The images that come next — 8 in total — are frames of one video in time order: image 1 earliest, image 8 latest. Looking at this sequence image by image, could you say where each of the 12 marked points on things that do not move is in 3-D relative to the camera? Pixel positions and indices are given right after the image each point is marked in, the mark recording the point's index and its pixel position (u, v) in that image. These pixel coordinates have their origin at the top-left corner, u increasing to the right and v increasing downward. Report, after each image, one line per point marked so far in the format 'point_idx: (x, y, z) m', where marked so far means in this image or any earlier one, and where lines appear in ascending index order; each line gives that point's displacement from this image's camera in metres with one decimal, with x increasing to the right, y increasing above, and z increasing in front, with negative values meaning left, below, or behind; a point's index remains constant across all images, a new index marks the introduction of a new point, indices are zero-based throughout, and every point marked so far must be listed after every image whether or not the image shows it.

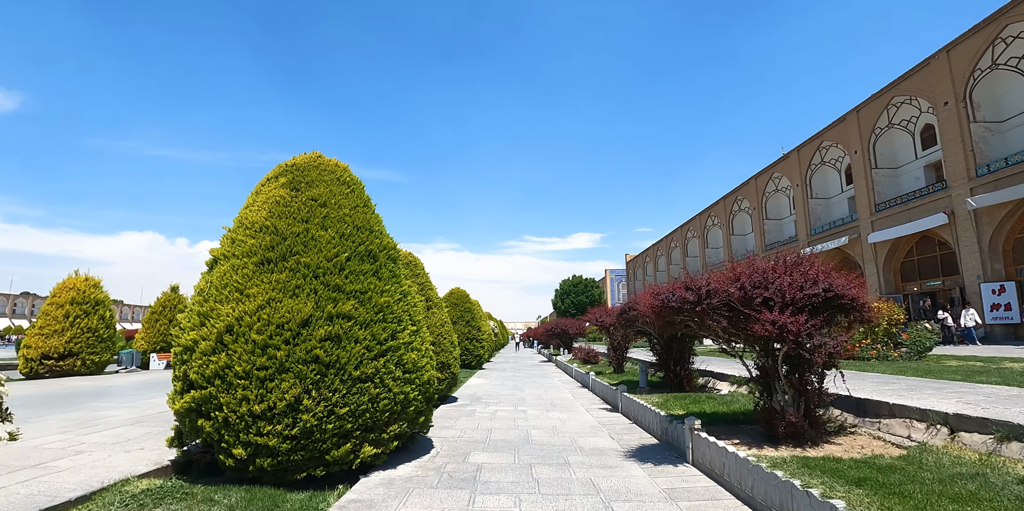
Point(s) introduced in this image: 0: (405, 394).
0: (-1.2, -1.5, +5.4) m
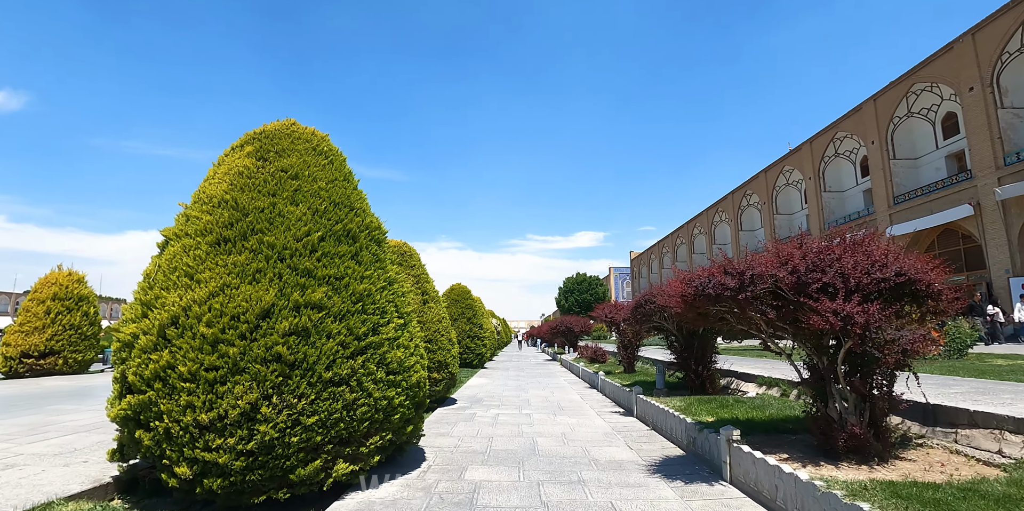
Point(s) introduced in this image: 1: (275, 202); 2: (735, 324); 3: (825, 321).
0: (-1.1, -1.3, +4.6) m
1: (-2.3, +0.5, +4.8) m
2: (+2.2, -0.7, +4.9) m
3: (+2.5, -0.5, +4.0) m
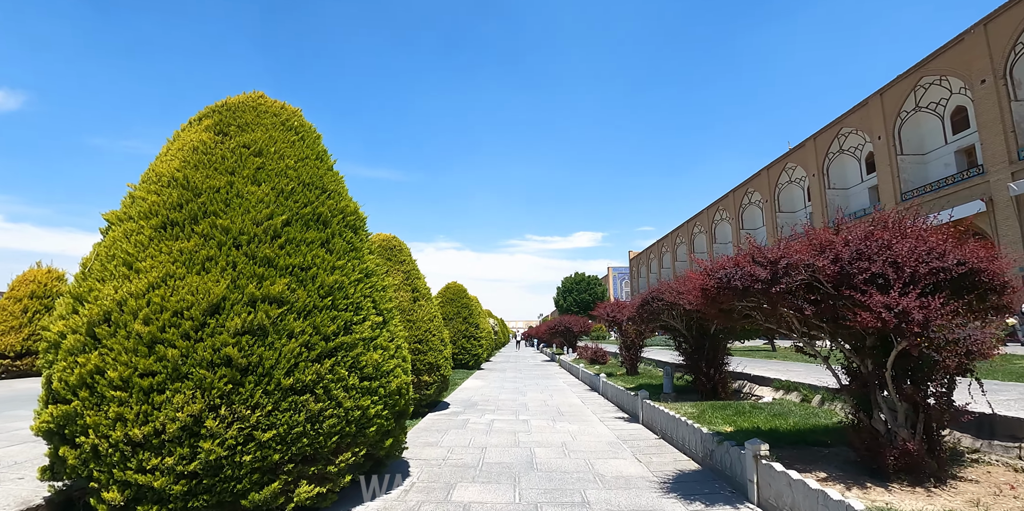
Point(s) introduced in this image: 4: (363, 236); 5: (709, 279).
0: (-1.2, -1.2, +3.9) m
1: (-2.3, +0.6, +4.1) m
2: (+2.2, -0.6, +4.3) m
3: (+2.5, -0.4, +3.3) m
4: (-1.4, +0.2, +4.7) m
5: (+1.6, -0.2, +4.1) m
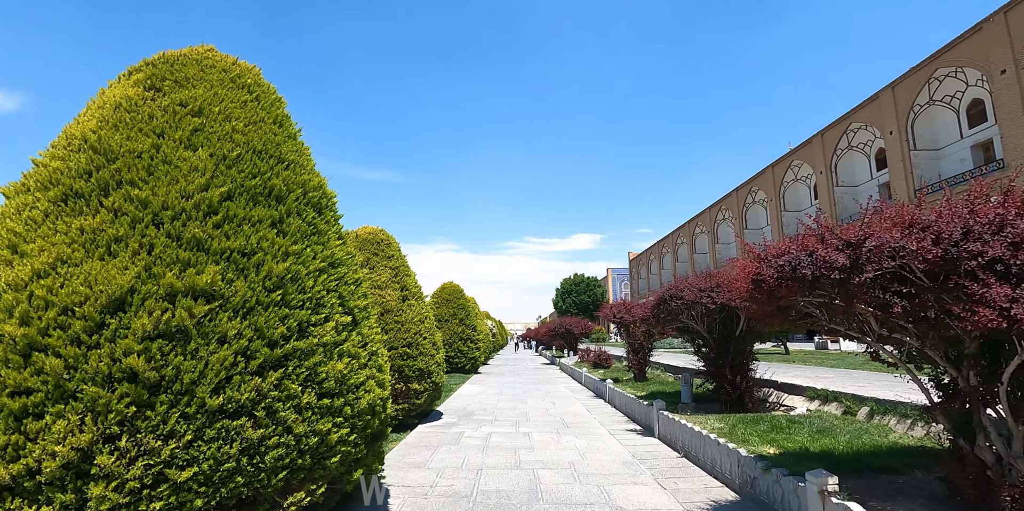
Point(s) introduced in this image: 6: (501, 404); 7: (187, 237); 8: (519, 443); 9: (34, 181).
0: (-1.2, -1.1, +3.1) m
1: (-2.3, +0.7, +3.3) m
2: (+2.2, -0.5, +3.4) m
3: (+2.5, -0.3, +2.5) m
4: (-1.4, +0.3, +3.8) m
5: (+1.7, -0.1, +3.2) m
6: (-0.2, -2.9, +9.8) m
7: (-1.9, +0.1, +2.9) m
8: (+0.1, -2.5, +6.5) m
9: (-3.0, +0.4, +3.1) m
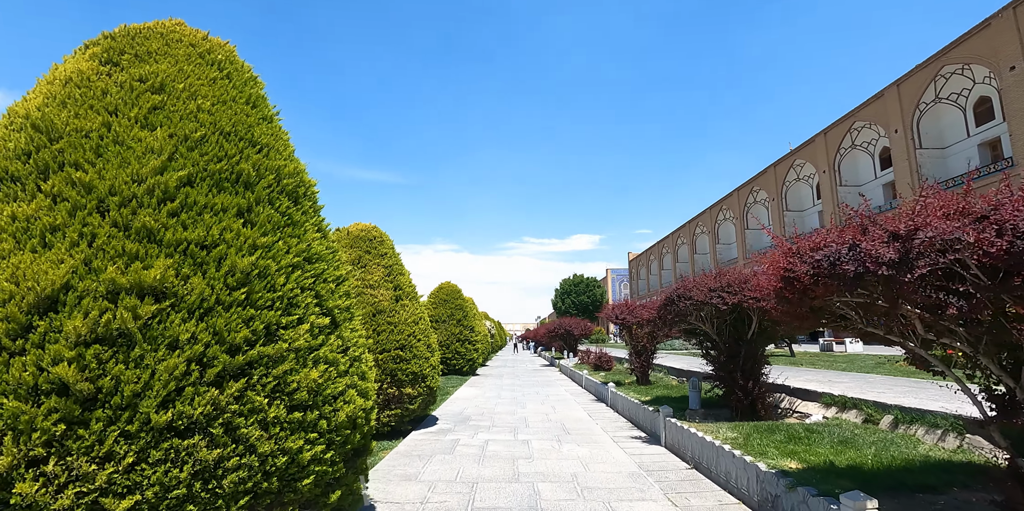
0: (-1.2, -1.1, +2.7) m
1: (-2.3, +0.8, +2.9) m
2: (+2.2, -0.4, +3.1) m
3: (+2.5, -0.3, +2.1) m
4: (-1.4, +0.3, +3.5) m
5: (+1.6, -0.1, +2.9) m
6: (-0.2, -2.9, +9.4) m
7: (-1.9, +0.2, +2.5) m
8: (+0.1, -2.4, +6.1) m
9: (-3.0, +0.5, +2.7) m
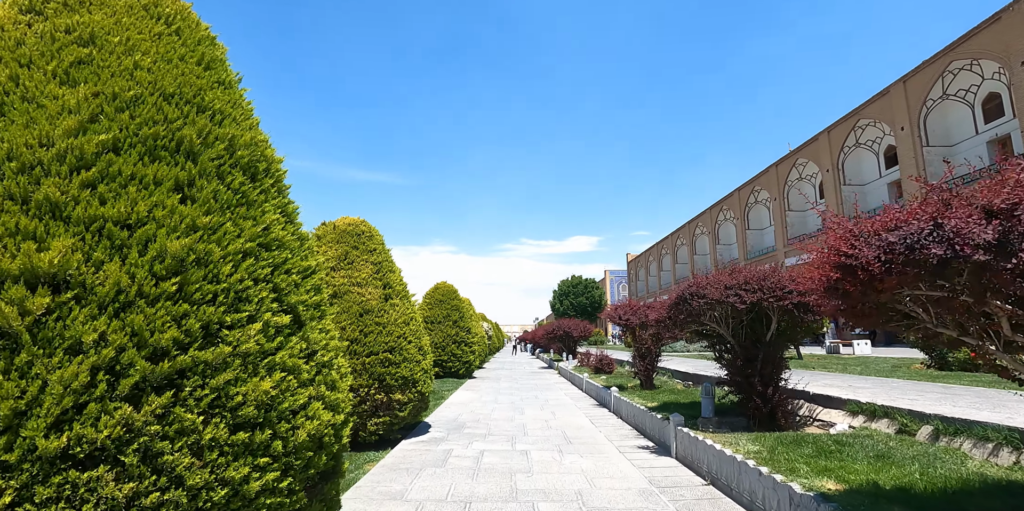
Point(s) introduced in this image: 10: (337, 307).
0: (-1.2, -1.0, +2.2) m
1: (-2.4, +0.9, +2.4) m
2: (+2.2, -0.4, +2.5) m
3: (+2.5, -0.2, +1.6) m
4: (-1.4, +0.4, +2.9) m
5: (+1.6, 0.0, +2.4) m
6: (-0.3, -2.9, +8.9) m
7: (-1.9, +0.2, +2.0) m
8: (0.0, -2.4, +5.6) m
9: (-3.0, +0.6, +2.2) m
10: (-2.4, -0.7, +6.7) m
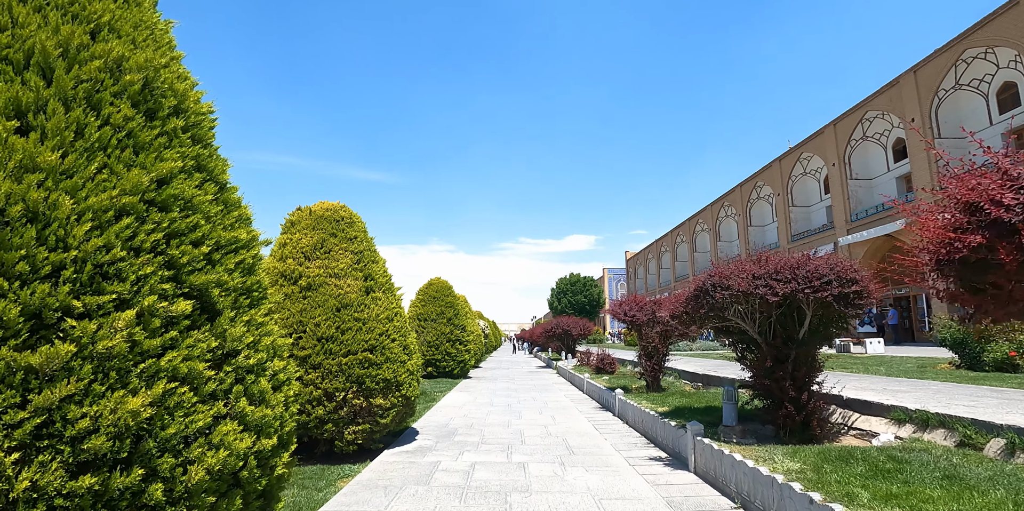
0: (-1.2, -0.9, +1.4) m
1: (-2.4, +1.0, +1.6) m
2: (+2.1, -0.2, +1.8) m
3: (+2.4, -0.1, +0.9) m
4: (-1.5, +0.6, +2.2) m
5: (+1.6, +0.2, +1.6) m
6: (-0.4, -2.7, +8.1) m
7: (-2.0, +0.4, +1.3) m
8: (0.0, -2.2, +4.9) m
9: (-3.0, +0.7, +1.4) m
10: (-2.4, -0.6, +6.0) m
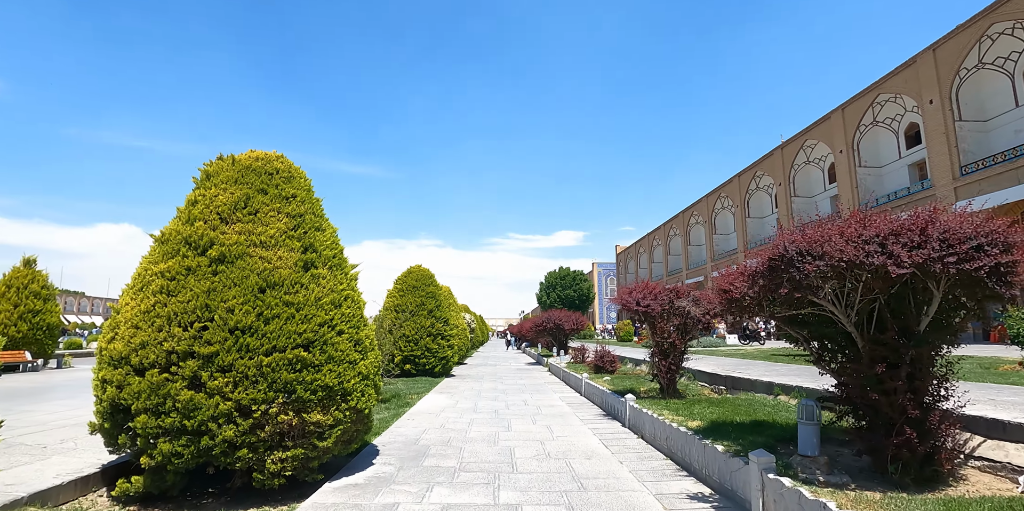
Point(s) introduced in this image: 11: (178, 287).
0: (-1.2, -0.6, -0.2) m
1: (-2.4, +1.3, 0.0) m
2: (+2.1, +0.1, +0.3) m
3: (+2.5, +0.2, -0.7) m
4: (-1.5, +0.9, +0.5) m
5: (+1.6, +0.4, +0.1) m
6: (-0.5, -2.3, +6.5) m
7: (-1.9, +0.7, -0.4) m
8: (-0.1, -1.9, +3.3) m
9: (-3.0, +1.0, -0.3) m
10: (-2.5, -0.2, +4.3) m
11: (-2.9, -0.3, +4.3) m
